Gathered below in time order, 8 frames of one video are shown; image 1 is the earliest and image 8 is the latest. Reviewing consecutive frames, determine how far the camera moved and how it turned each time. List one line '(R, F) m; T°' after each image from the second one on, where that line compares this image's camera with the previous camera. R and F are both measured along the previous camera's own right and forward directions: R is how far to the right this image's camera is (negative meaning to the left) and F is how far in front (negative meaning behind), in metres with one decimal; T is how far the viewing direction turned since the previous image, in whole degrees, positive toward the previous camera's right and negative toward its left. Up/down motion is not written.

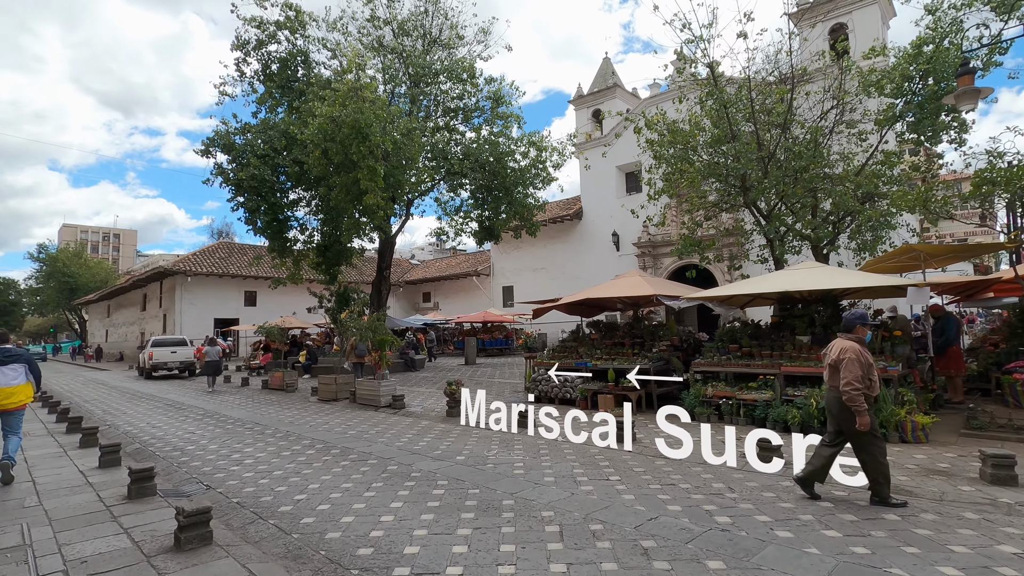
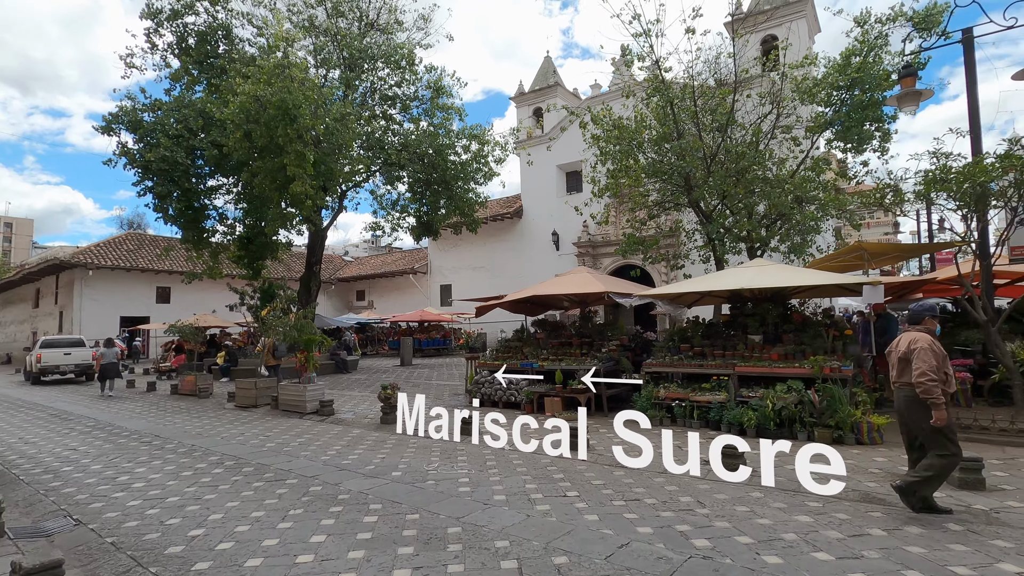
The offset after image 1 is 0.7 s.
(-0.1, +0.7) m; +7°
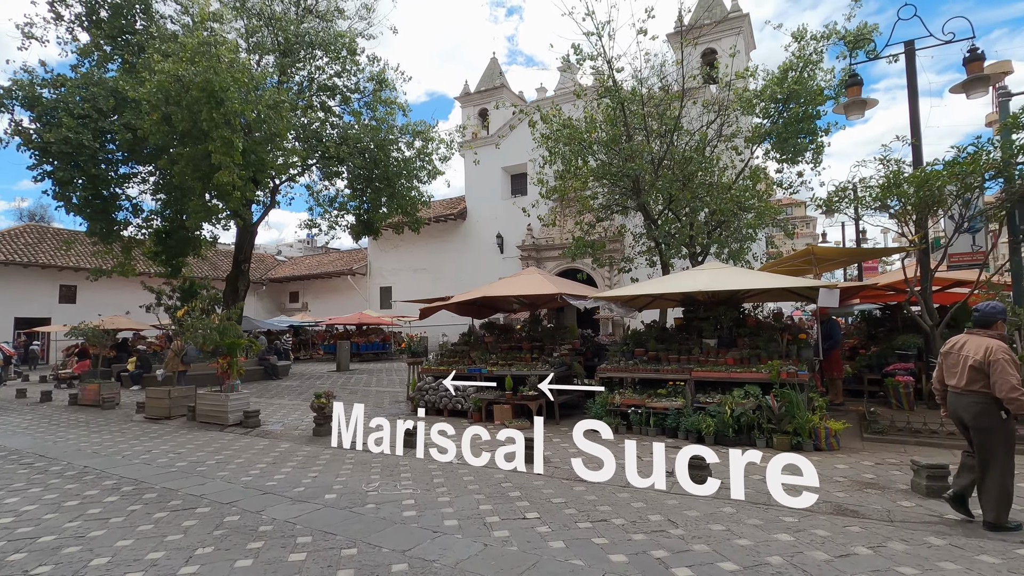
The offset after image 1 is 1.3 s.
(-0.1, +0.5) m; +6°
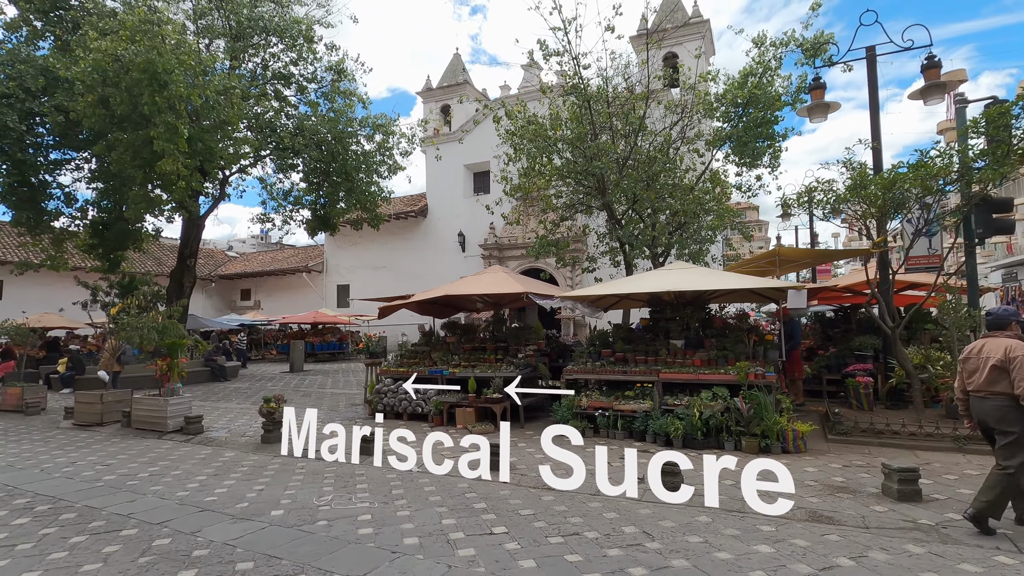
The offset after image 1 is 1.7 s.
(-0.1, +0.3) m; +4°
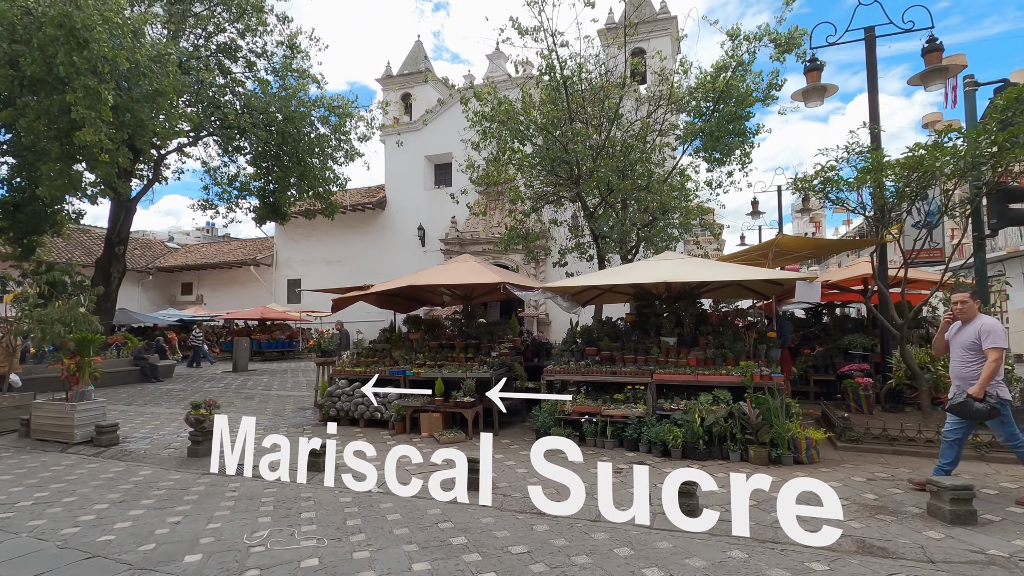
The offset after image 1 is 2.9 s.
(-0.2, +0.9) m; +5°
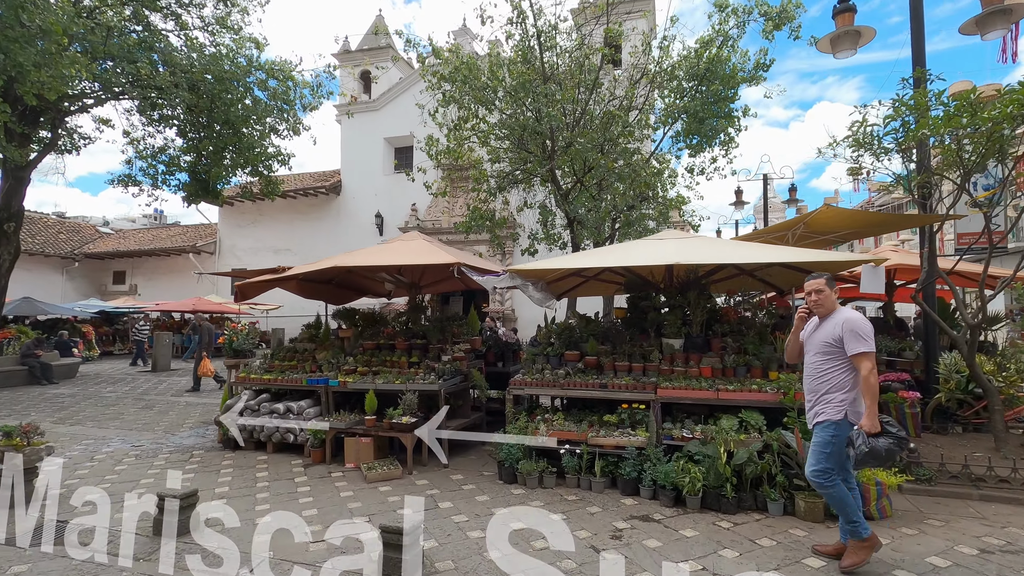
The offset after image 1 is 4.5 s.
(+0.1, +1.8) m; +4°
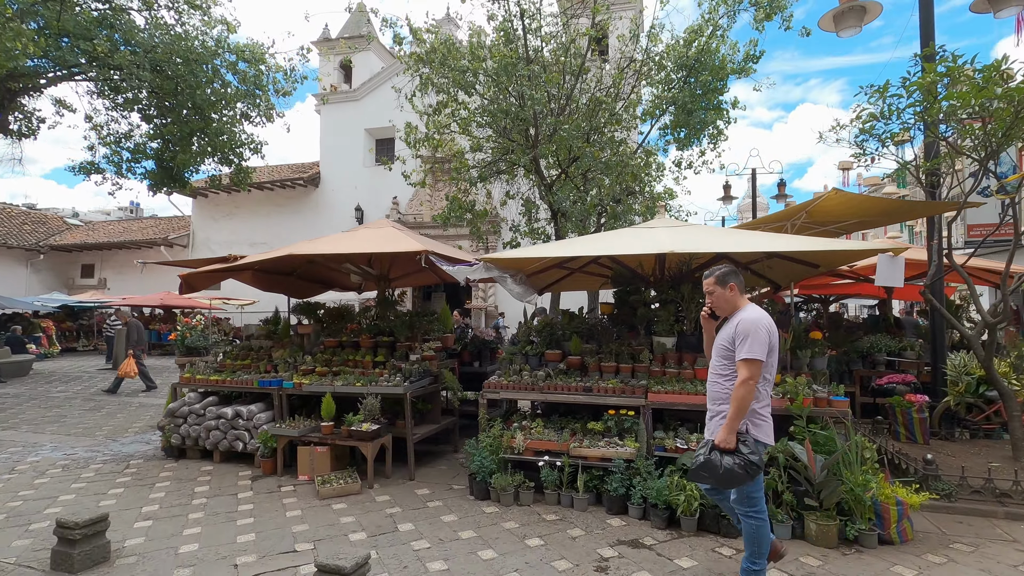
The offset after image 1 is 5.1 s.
(+0.1, +0.6) m; +2°
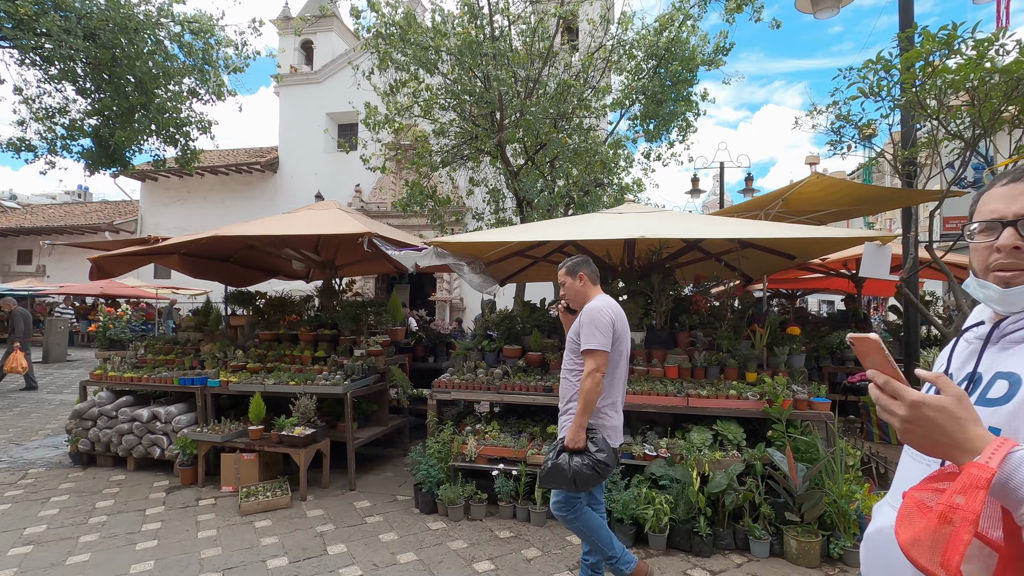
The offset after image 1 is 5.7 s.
(+0.1, +0.5) m; +3°
